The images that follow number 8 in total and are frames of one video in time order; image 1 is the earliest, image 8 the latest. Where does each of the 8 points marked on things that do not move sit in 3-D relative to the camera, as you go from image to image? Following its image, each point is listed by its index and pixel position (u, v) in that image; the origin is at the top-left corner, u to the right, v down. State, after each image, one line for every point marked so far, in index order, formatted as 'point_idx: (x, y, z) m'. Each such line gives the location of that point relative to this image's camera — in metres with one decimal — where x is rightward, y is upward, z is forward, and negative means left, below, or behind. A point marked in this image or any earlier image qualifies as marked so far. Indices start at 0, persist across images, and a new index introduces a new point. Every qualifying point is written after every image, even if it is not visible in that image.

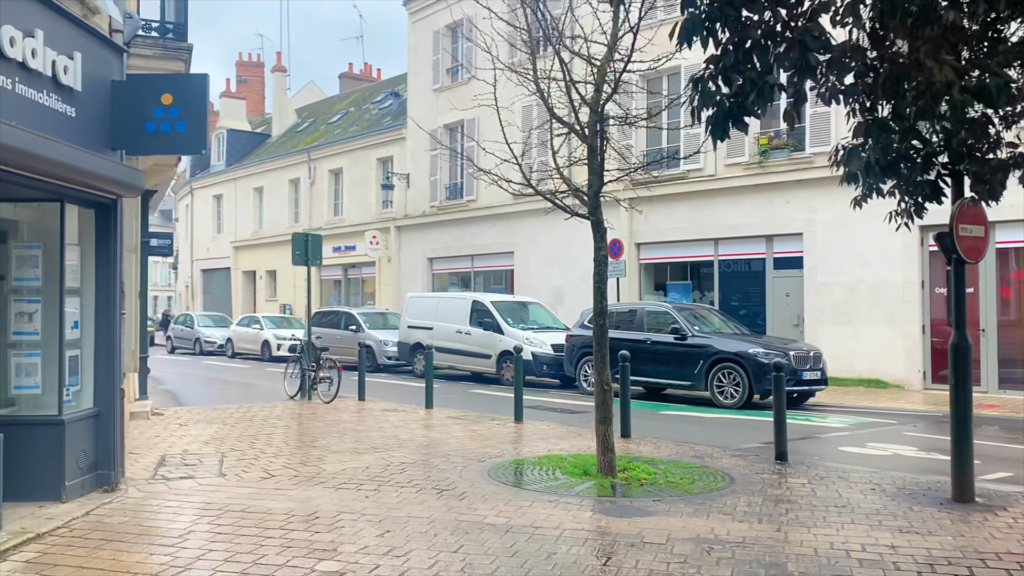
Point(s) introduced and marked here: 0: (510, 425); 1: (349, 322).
0: (0.0, -1.4, +8.6) m
1: (-3.5, -0.7, +17.8) m
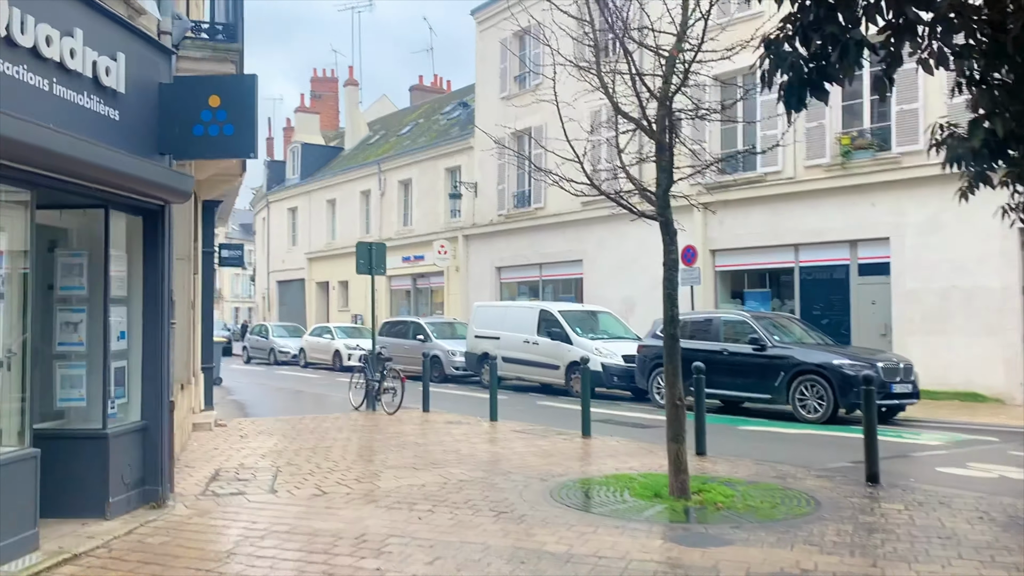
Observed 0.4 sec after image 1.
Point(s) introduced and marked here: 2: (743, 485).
0: (+0.6, -1.5, +8.2) m
1: (-2.0, -0.9, +17.6) m
2: (+1.7, -1.4, +6.0) m
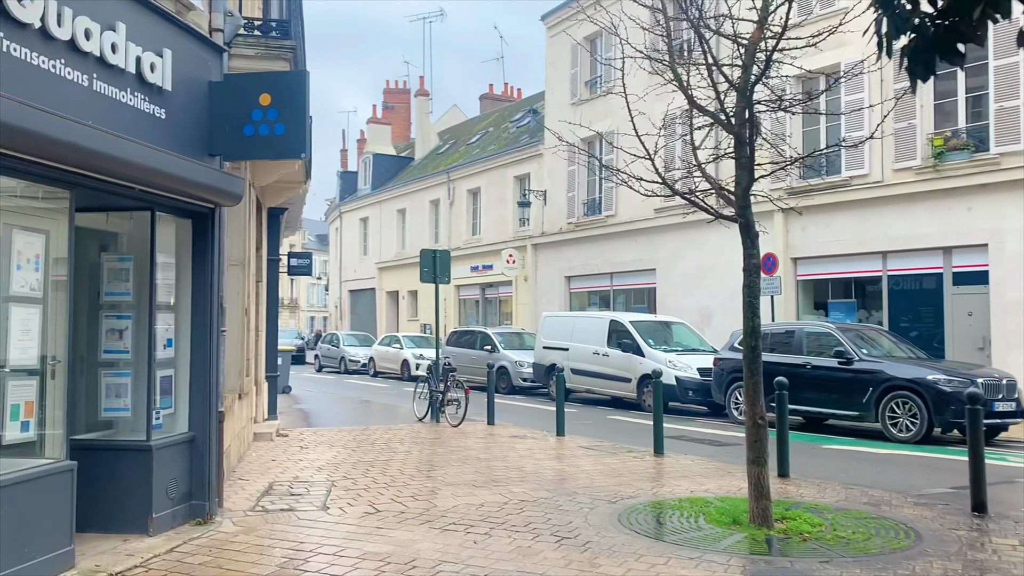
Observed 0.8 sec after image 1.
0: (+1.3, -1.6, +7.7) m
1: (-0.6, -1.1, +17.4) m
2: (+2.1, -1.5, +5.5) m
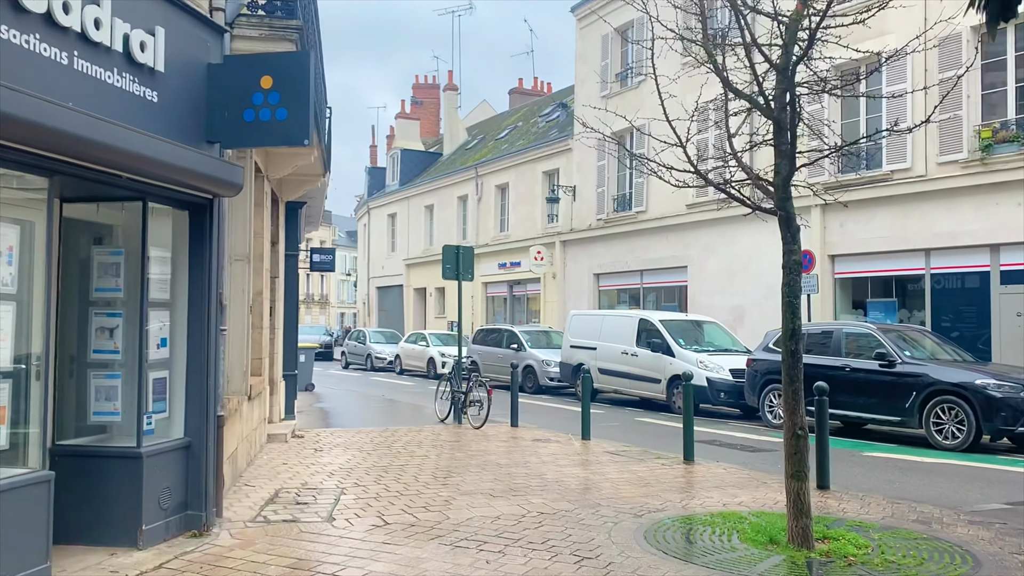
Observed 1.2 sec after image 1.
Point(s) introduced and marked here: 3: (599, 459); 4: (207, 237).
0: (+1.5, -1.6, +7.3) m
1: (0.0, -1.1, +17.0) m
2: (+2.2, -1.5, +5.0) m
3: (+0.8, -1.5, +7.5) m
4: (-1.7, +0.3, +4.7) m
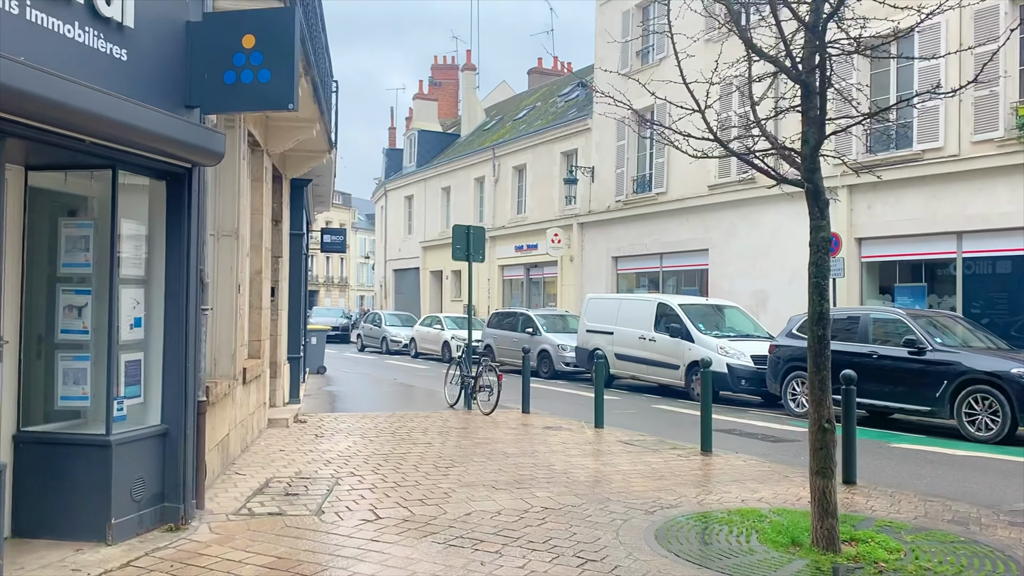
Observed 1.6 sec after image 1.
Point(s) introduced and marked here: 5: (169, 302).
0: (+1.5, -1.4, +7.0) m
1: (+0.3, -0.7, +16.7) m
2: (+2.2, -1.4, +4.6) m
3: (+0.9, -1.4, +7.2) m
4: (-1.7, +0.4, +4.3) m
5: (-1.8, -0.1, +4.3) m
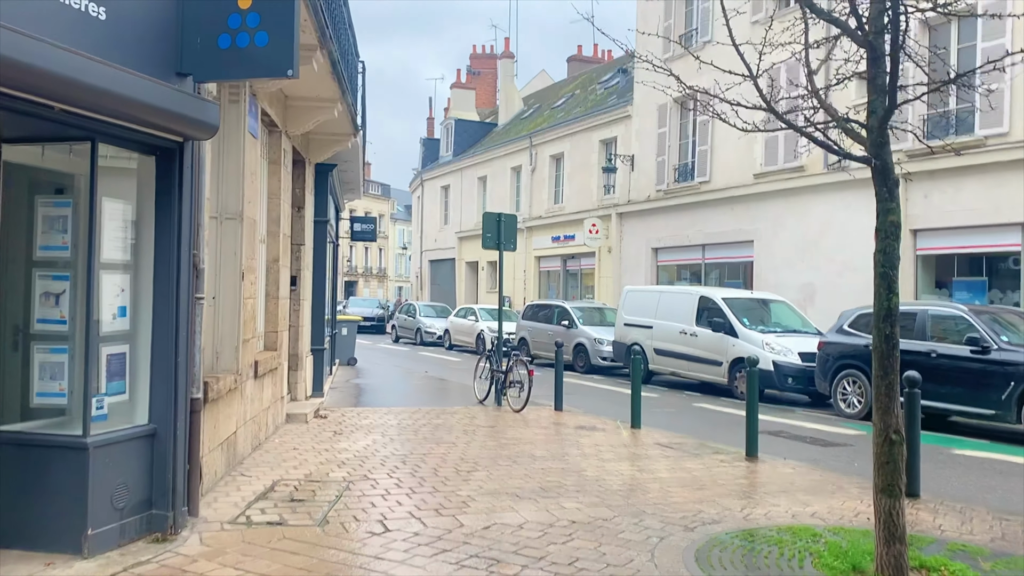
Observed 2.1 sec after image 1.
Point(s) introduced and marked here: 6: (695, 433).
0: (+1.7, -1.3, +6.4) m
1: (+1.0, -0.6, +16.2) m
2: (+2.3, -1.3, +4.0) m
3: (+1.1, -1.3, +6.6) m
4: (-1.6, +0.5, +3.9) m
5: (-1.7, 0.0, +3.9) m
6: (+1.7, -1.4, +8.0) m
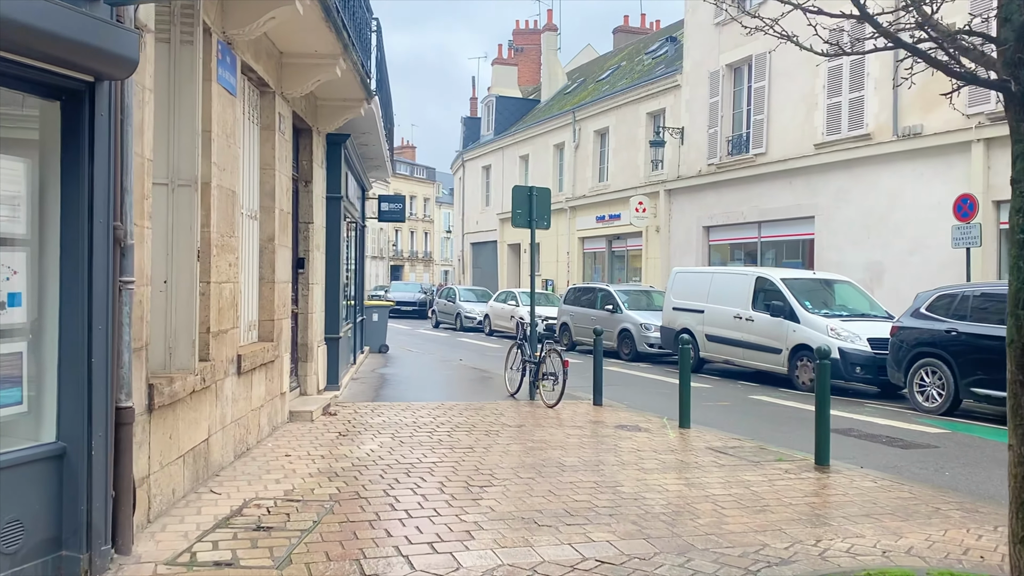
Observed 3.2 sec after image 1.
0: (+1.9, -1.2, +5.4) m
1: (+1.7, -0.2, +15.2) m
2: (+2.3, -1.2, +3.0) m
3: (+1.3, -1.2, +5.7) m
4: (-1.6, +0.5, +3.1) m
5: (-1.6, +0.1, +3.1) m
6: (+2.0, -1.2, +7.0) m
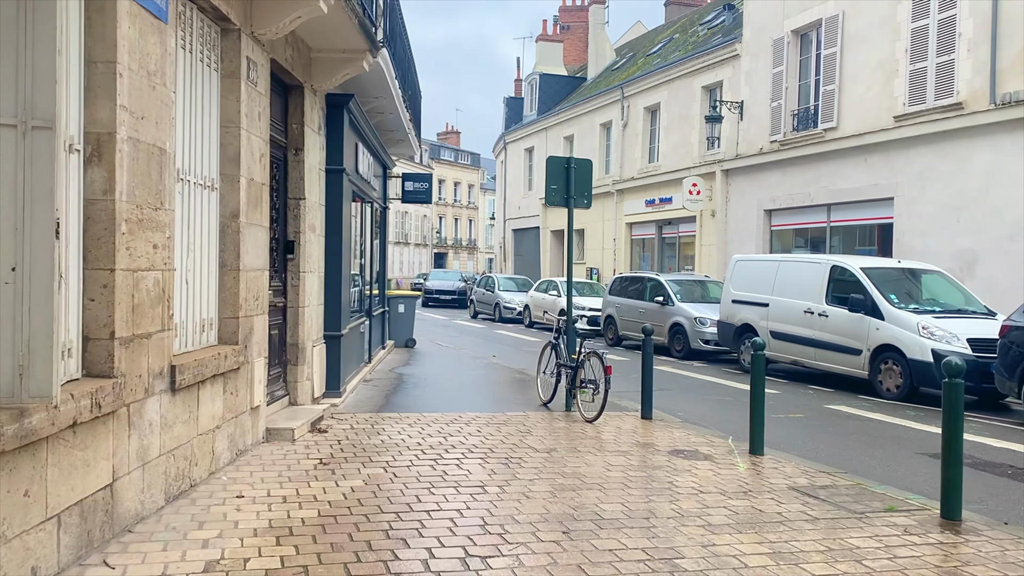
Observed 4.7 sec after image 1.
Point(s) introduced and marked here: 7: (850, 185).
0: (+2.0, -1.2, +4.0) m
1: (+2.4, -0.1, +13.7) m
2: (+2.3, -1.2, +1.5) m
3: (+1.4, -1.1, +4.3) m
4: (-1.6, +0.6, +1.8) m
5: (-1.7, +0.1, +1.8) m
6: (+2.2, -1.2, +5.5) m
7: (+5.6, +1.7, +14.0) m
